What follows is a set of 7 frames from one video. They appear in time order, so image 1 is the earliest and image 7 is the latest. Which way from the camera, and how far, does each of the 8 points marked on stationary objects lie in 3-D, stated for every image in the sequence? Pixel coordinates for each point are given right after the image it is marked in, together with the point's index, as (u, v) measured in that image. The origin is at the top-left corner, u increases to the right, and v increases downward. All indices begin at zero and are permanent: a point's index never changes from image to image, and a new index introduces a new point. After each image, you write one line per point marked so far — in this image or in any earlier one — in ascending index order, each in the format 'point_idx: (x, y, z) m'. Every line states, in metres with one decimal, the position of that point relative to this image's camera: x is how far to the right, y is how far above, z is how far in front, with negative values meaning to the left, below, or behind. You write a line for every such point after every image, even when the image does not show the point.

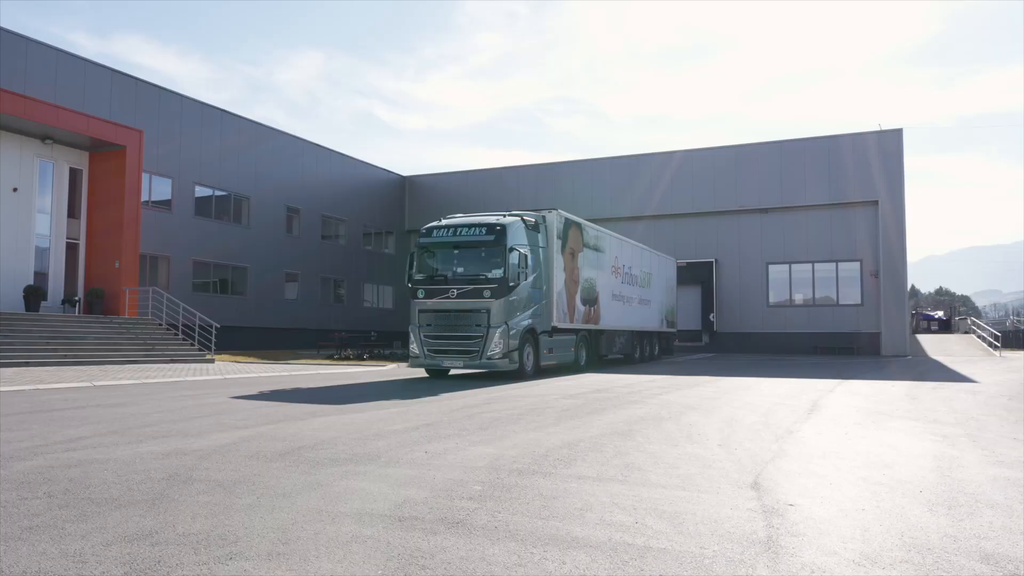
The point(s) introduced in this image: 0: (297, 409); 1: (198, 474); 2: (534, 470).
0: (-3.5, -2.0, +12.9) m
1: (-2.8, -1.7, +7.2) m
2: (+0.2, -1.7, +7.7) m
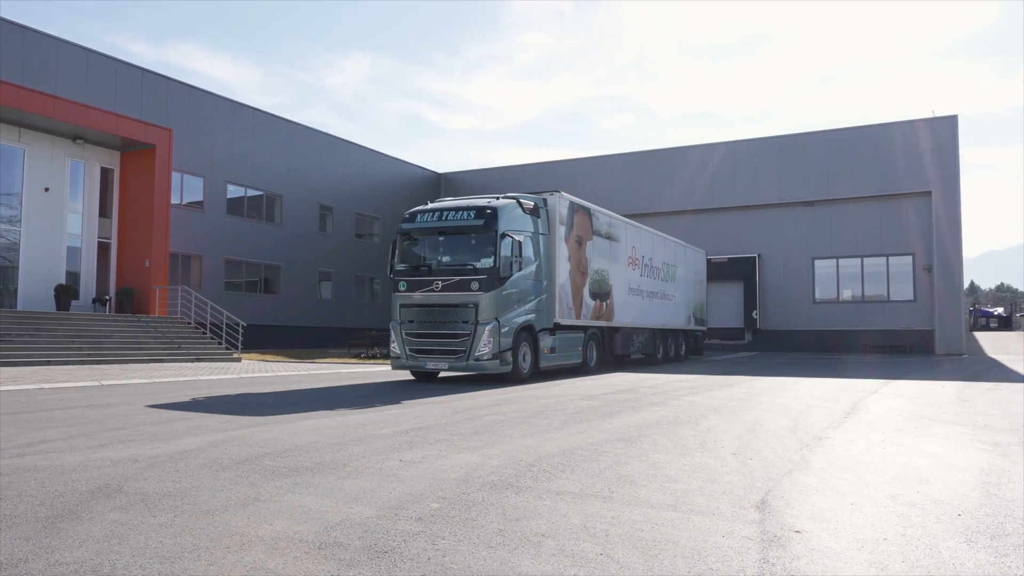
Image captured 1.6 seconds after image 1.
0: (-3.4, -1.9, +12.2) m
1: (-3.1, -1.6, +6.5) m
2: (0.0, -1.6, +6.8) m
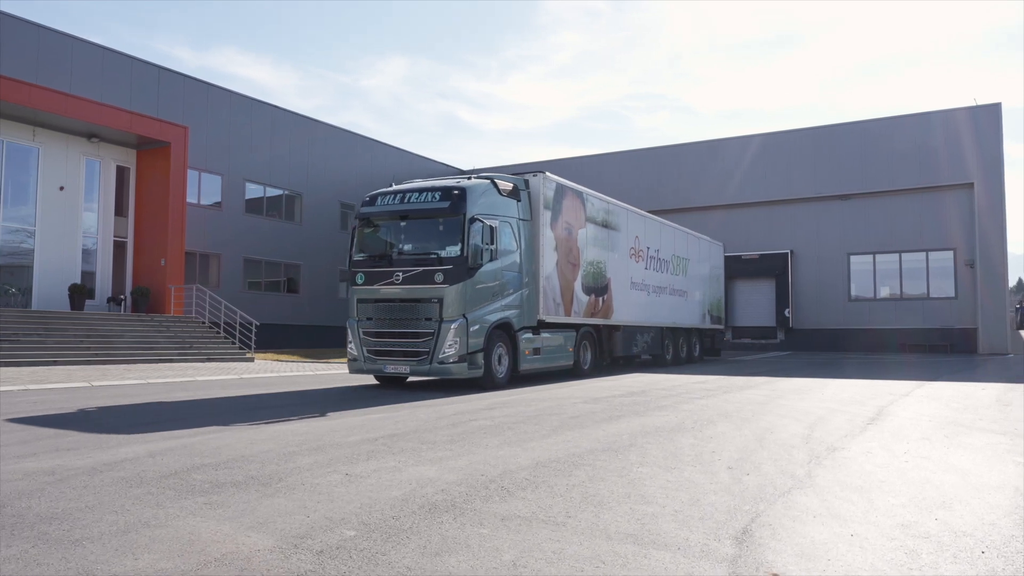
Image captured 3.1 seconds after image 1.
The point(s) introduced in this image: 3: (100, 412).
0: (-3.5, -1.8, +11.4) m
1: (-3.5, -1.5, +5.7) m
2: (-0.4, -1.6, +5.9) m
3: (-5.9, -1.8, +11.6) m
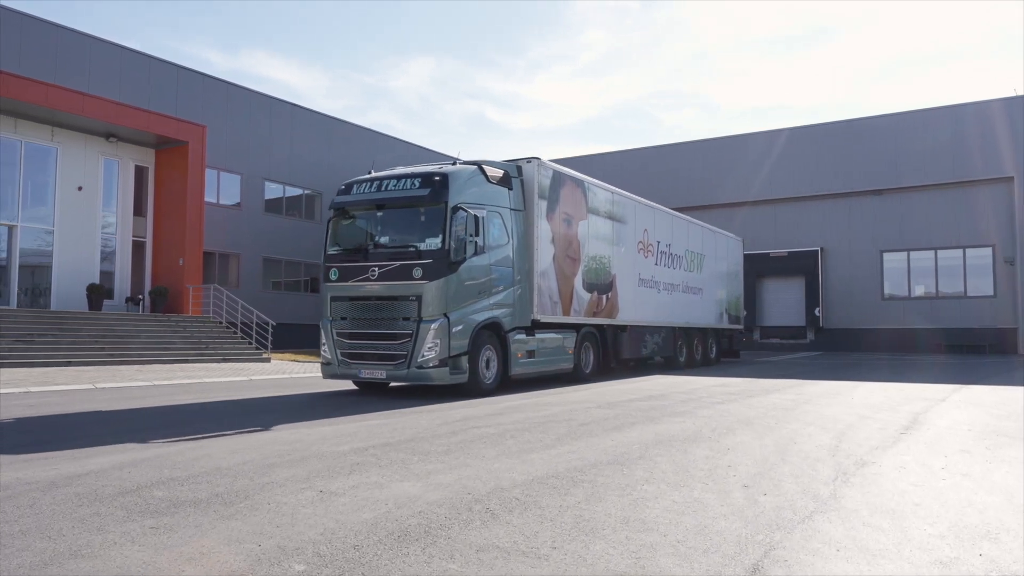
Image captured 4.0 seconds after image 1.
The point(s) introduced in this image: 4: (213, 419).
0: (-3.5, -1.8, +10.9) m
1: (-3.6, -1.5, +5.1) m
2: (-0.6, -1.6, +5.2) m
3: (-5.8, -1.8, +11.1) m
4: (-4.1, -1.8, +11.0) m
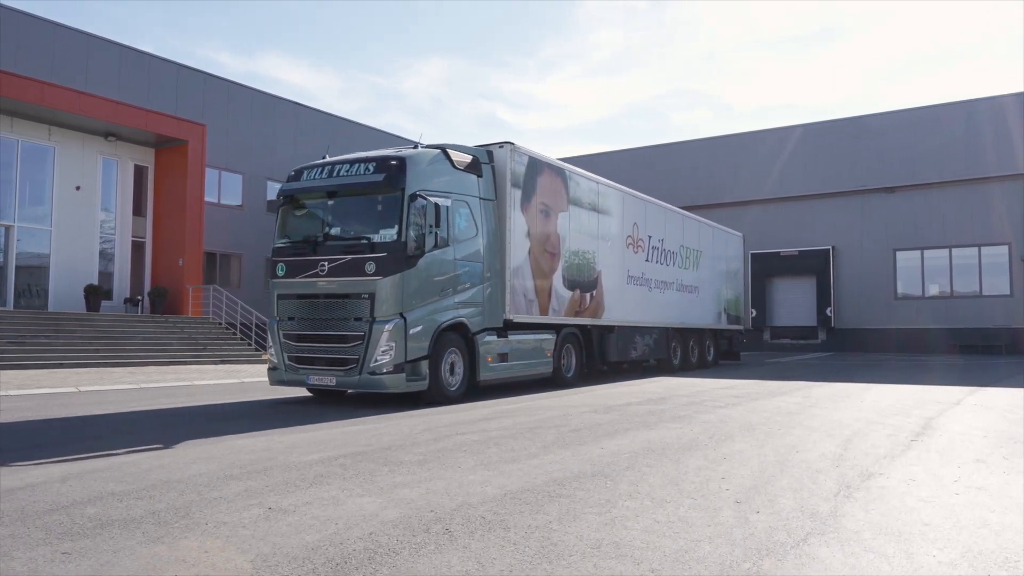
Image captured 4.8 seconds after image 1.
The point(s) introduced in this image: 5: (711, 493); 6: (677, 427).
0: (-3.6, -1.8, +10.3) m
1: (-3.9, -1.5, +4.6) m
2: (-0.8, -1.6, +4.7) m
3: (-6.0, -1.8, +10.7) m
4: (-4.3, -1.8, +10.5) m
5: (+1.6, -1.7, +6.6) m
6: (+2.3, -1.9, +11.2) m
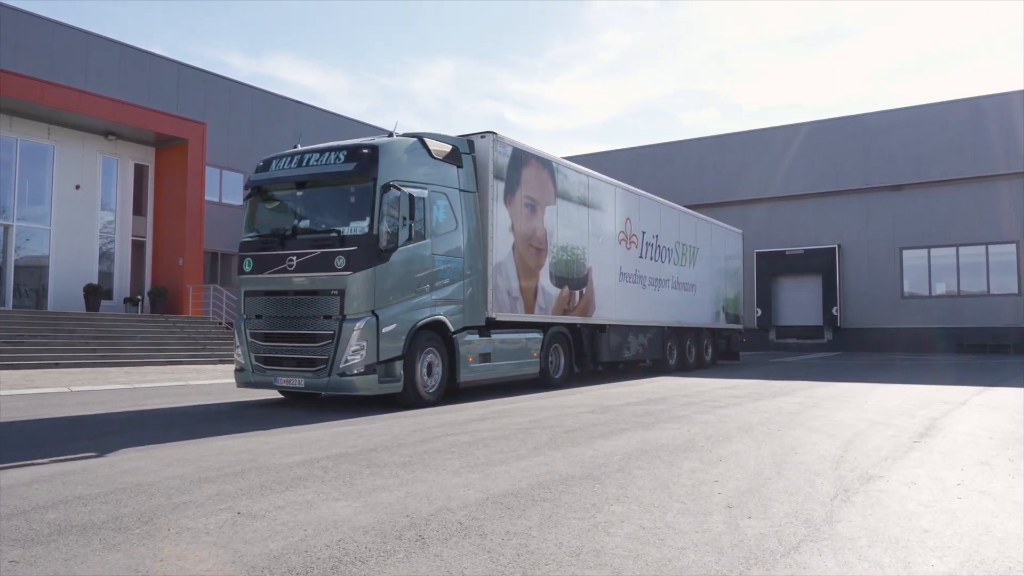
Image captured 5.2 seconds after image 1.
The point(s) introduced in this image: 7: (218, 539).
0: (-3.8, -1.8, +10.1) m
1: (-4.0, -1.5, +4.4) m
2: (-1.0, -1.5, +4.4) m
3: (-6.1, -1.8, +10.4) m
4: (-4.4, -1.8, +10.3) m
5: (+1.5, -1.6, +6.4) m
6: (+2.2, -1.9, +10.9) m
7: (-1.8, -1.5, +5.0) m
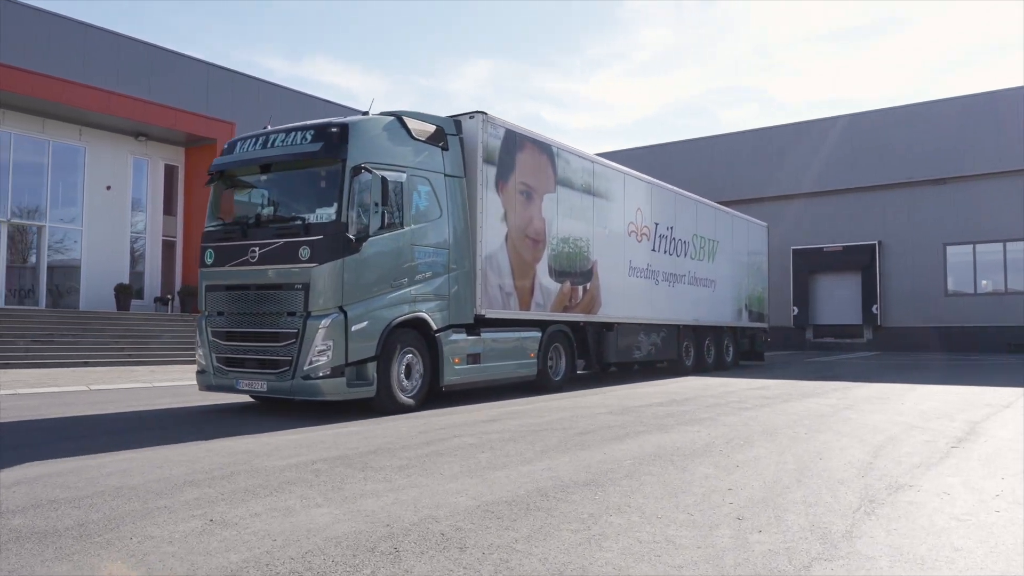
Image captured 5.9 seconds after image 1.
0: (-3.6, -1.7, +9.9) m
1: (-4.1, -1.4, +4.2) m
2: (-1.1, -1.5, +4.0) m
3: (-5.9, -1.7, +10.3) m
4: (-4.2, -1.7, +10.1) m
5: (+1.5, -1.6, +5.9) m
6: (+2.3, -1.8, +10.4) m
7: (-1.9, -1.5, +4.7) m
